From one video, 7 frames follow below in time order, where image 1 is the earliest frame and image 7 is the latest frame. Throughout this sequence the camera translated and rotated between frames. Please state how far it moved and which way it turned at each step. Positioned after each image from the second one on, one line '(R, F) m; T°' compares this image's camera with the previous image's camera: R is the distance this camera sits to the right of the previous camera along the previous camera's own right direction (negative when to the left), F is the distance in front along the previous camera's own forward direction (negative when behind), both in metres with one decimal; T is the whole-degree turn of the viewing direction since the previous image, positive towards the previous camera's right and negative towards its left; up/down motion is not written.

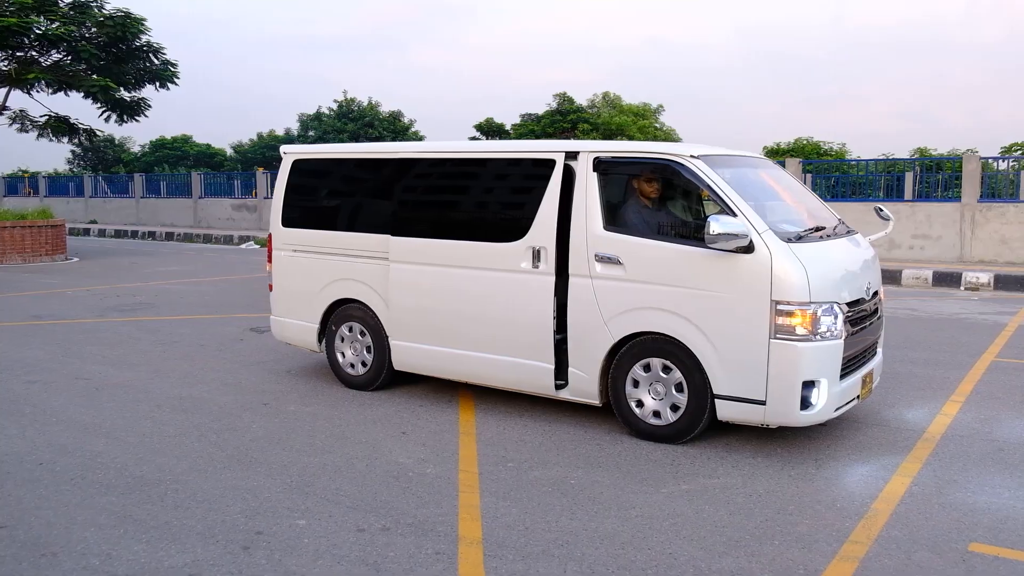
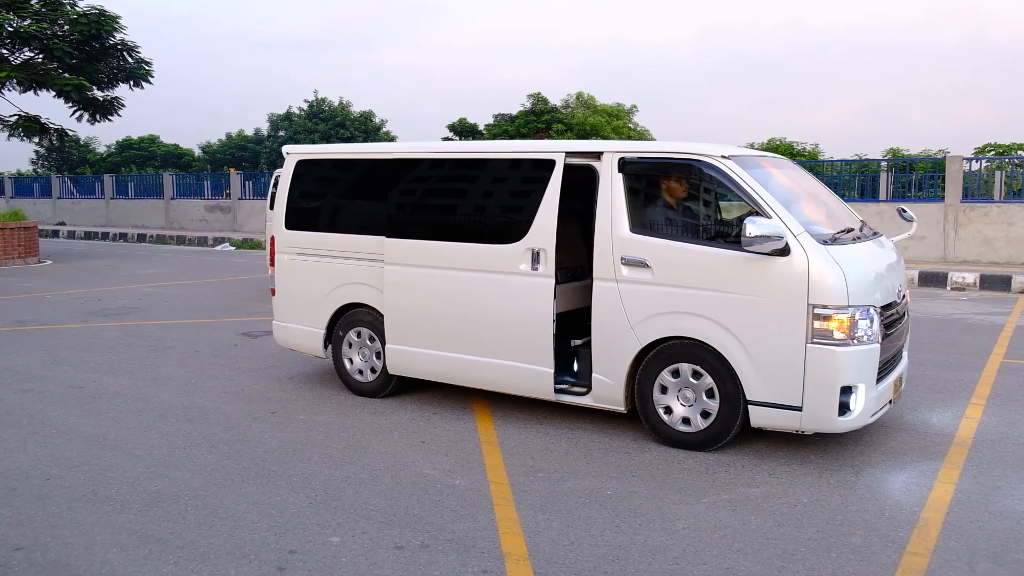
(-0.3, +0.2) m; +2°
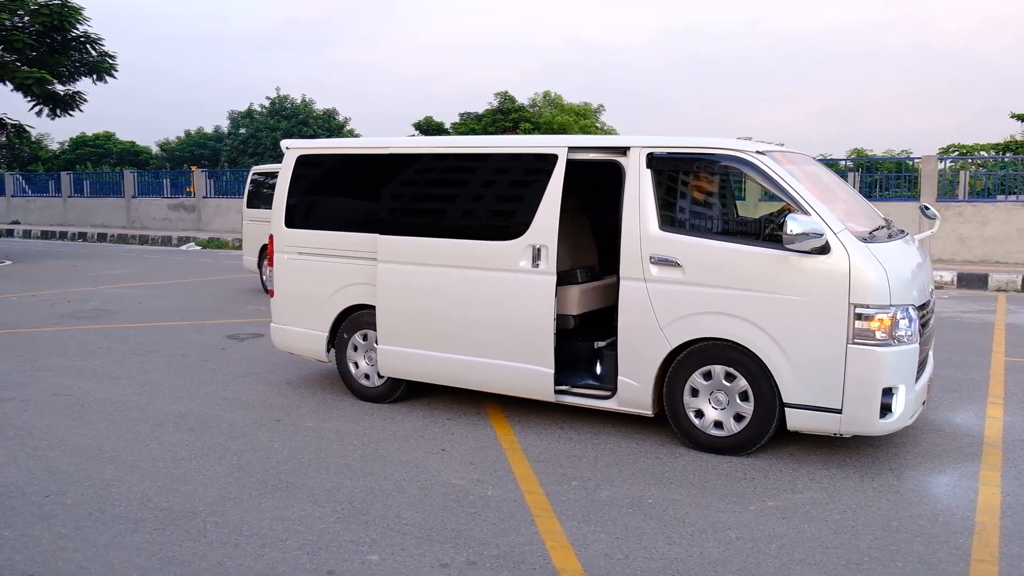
(-0.4, +0.2) m; +3°
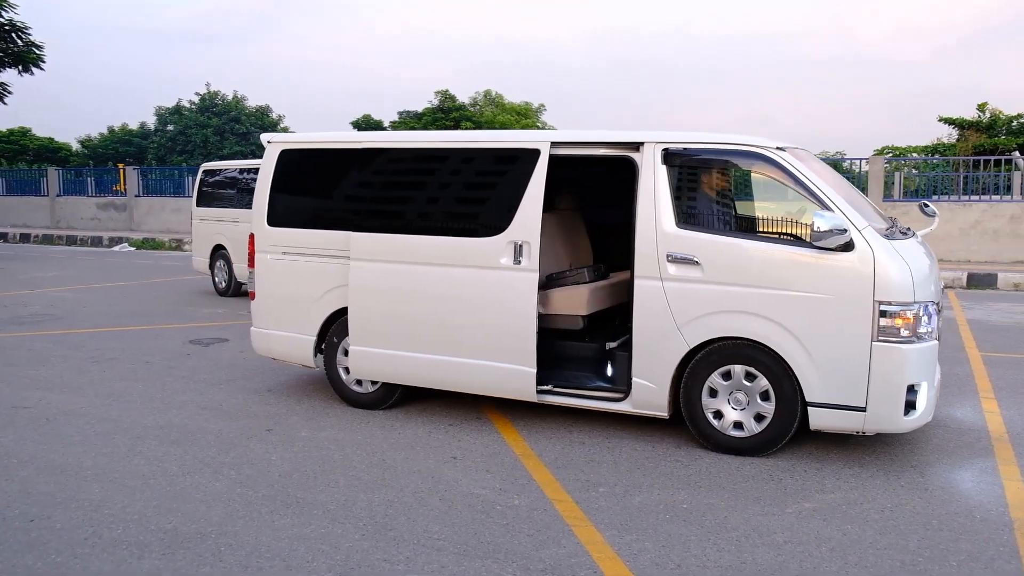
(-0.5, +0.2) m; +5°
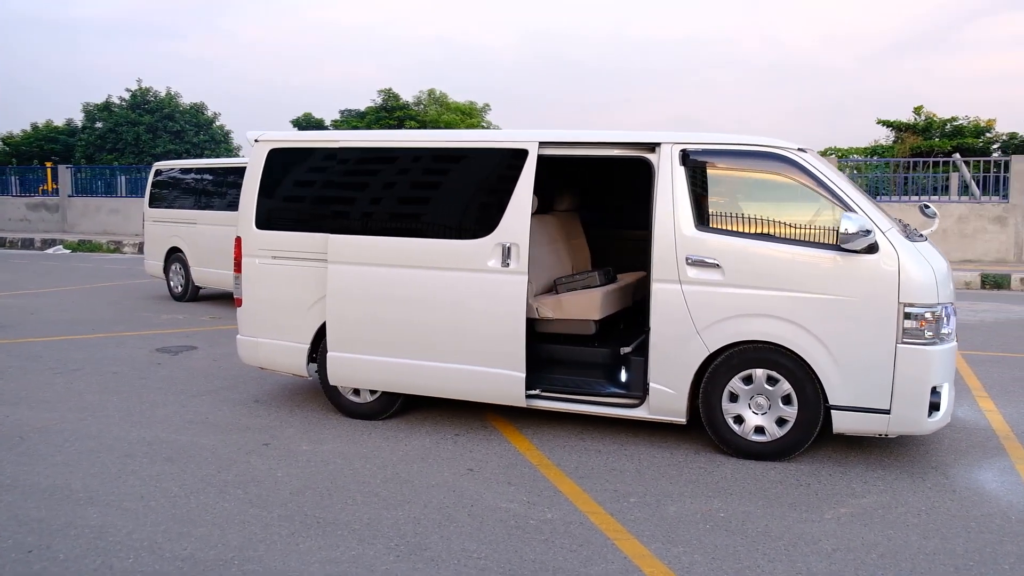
(-0.5, +0.2) m; +4°
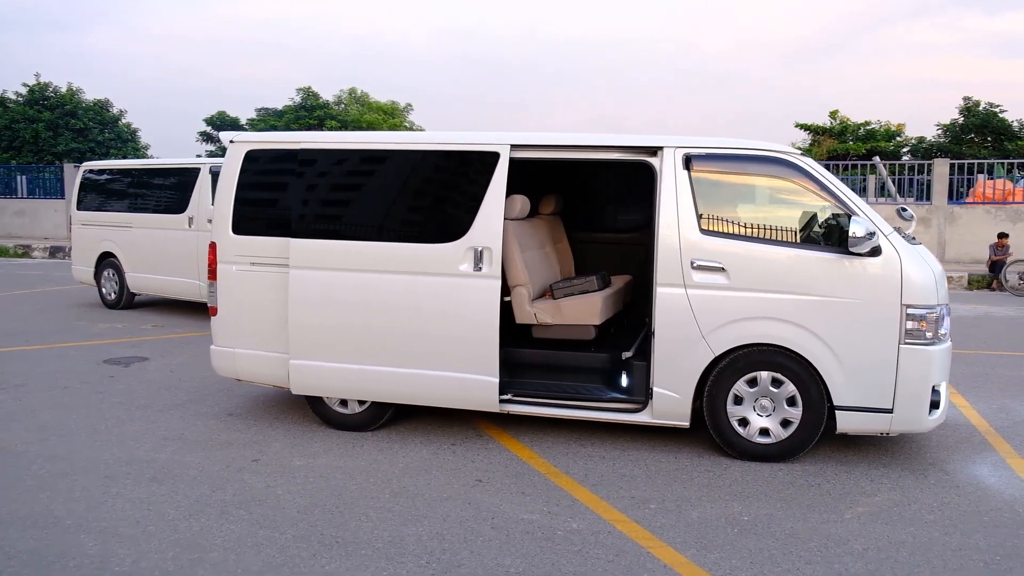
(-0.5, +0.1) m; +6°
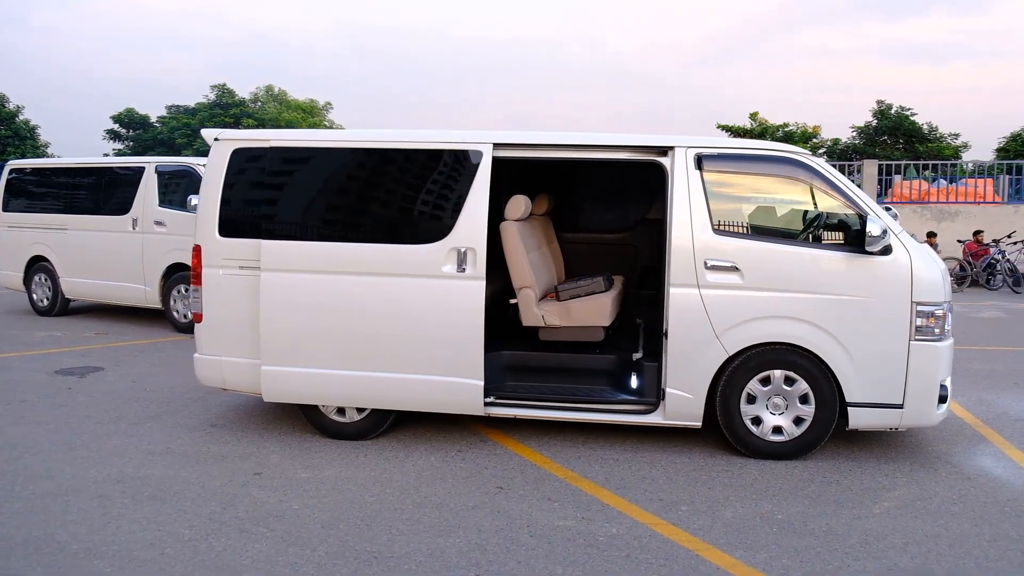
(-0.6, +0.1) m; +6°
